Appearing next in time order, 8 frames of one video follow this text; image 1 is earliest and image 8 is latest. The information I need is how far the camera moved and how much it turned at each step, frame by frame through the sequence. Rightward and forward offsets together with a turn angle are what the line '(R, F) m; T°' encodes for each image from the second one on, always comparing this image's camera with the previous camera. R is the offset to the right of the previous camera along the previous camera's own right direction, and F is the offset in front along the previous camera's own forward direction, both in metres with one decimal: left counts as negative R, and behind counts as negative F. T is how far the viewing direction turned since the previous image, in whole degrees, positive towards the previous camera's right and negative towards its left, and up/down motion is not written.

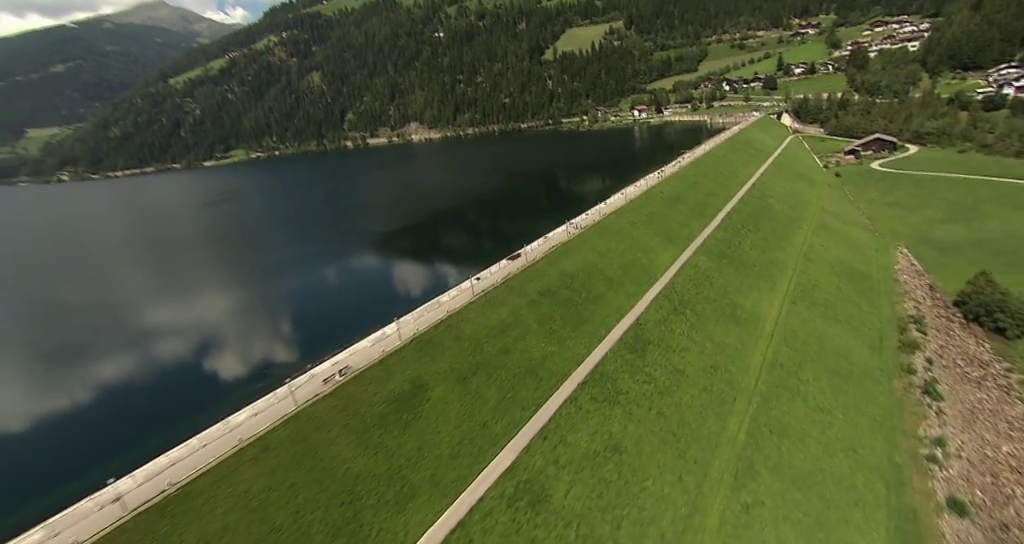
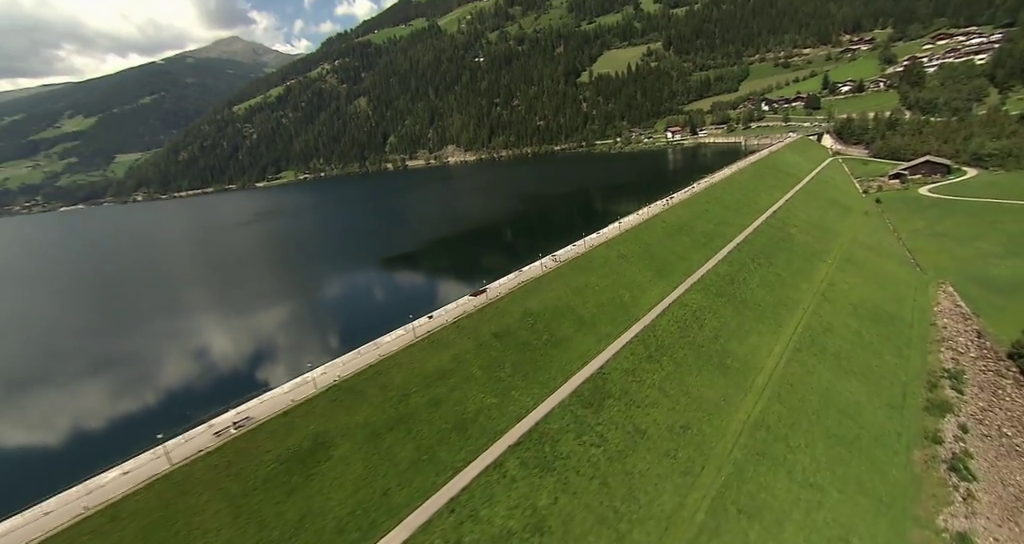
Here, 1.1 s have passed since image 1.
(+4.5, +2.1) m; -5°
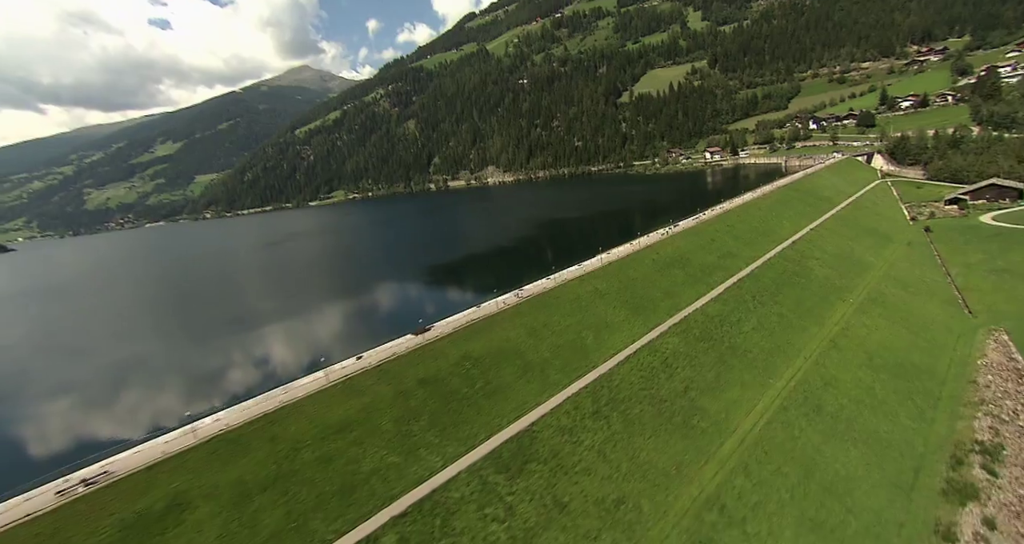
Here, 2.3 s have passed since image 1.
(+5.4, +2.2) m; -6°
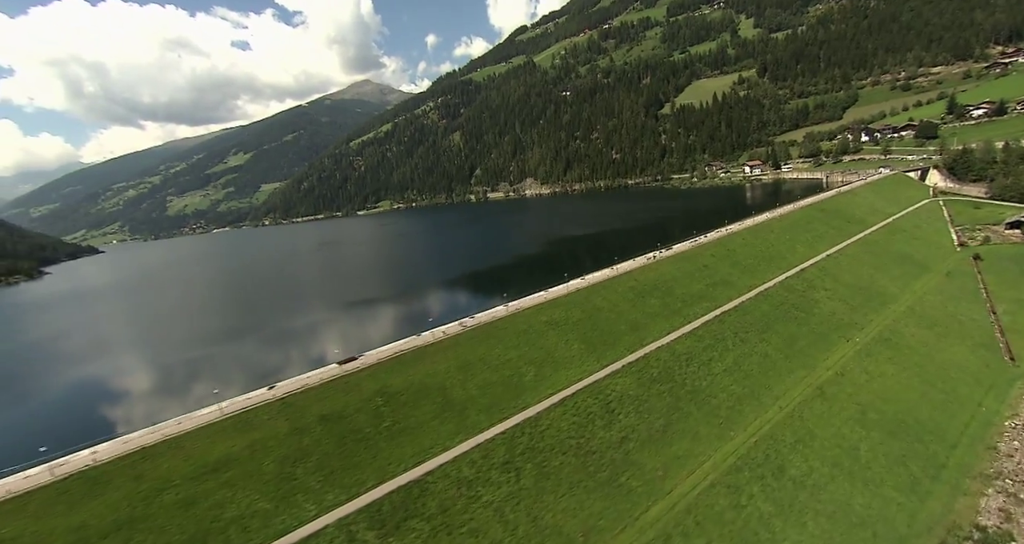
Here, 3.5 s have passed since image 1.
(+5.9, +1.9) m; -6°
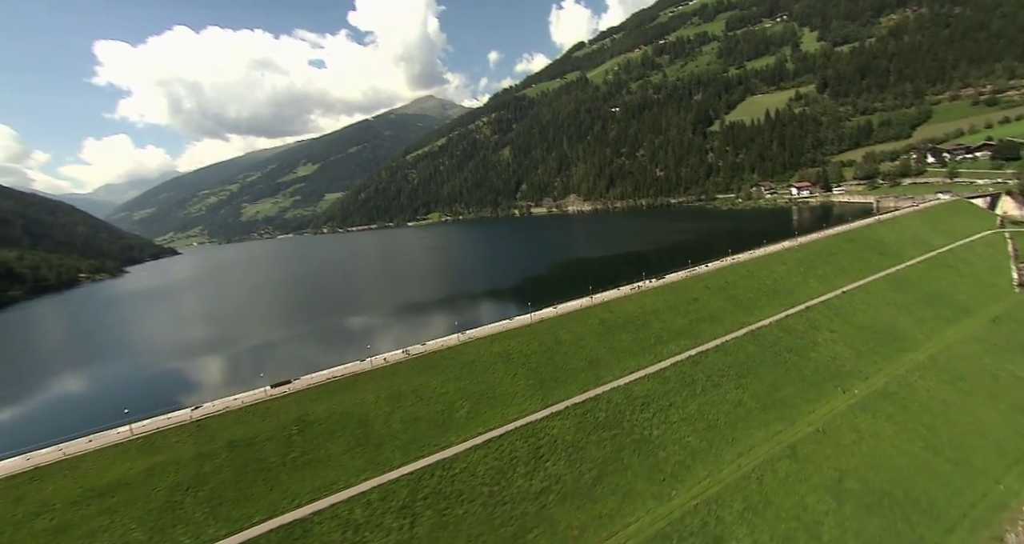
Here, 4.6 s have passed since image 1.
(+5.7, +1.3) m; -6°
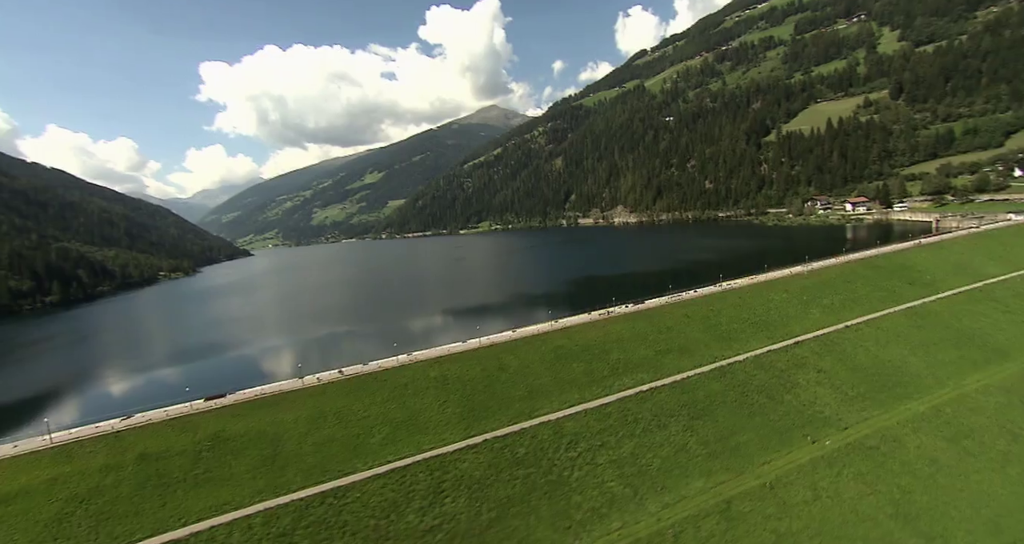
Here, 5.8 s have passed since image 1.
(+6.7, +1.0) m; -7°
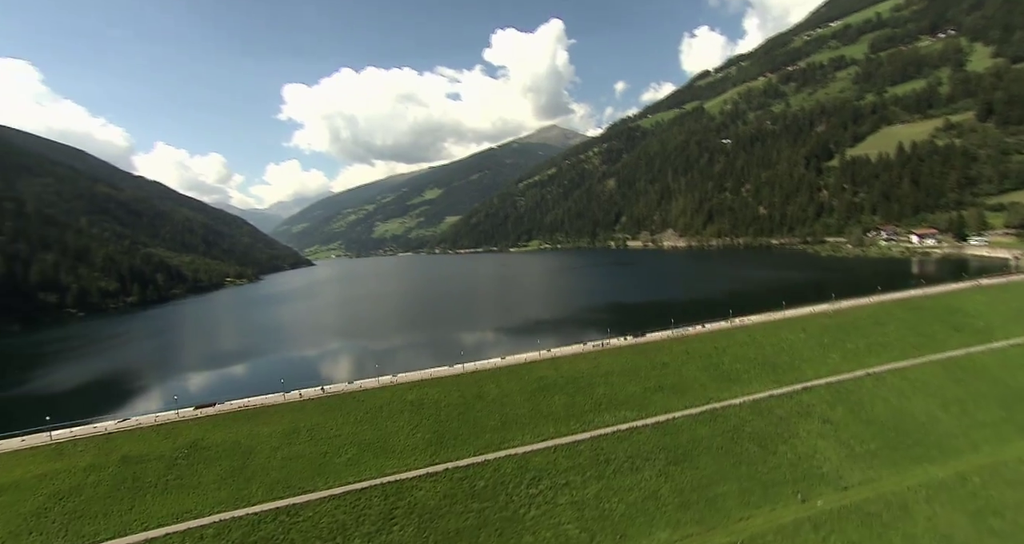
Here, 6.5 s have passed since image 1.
(+4.2, +0.3) m; -7°
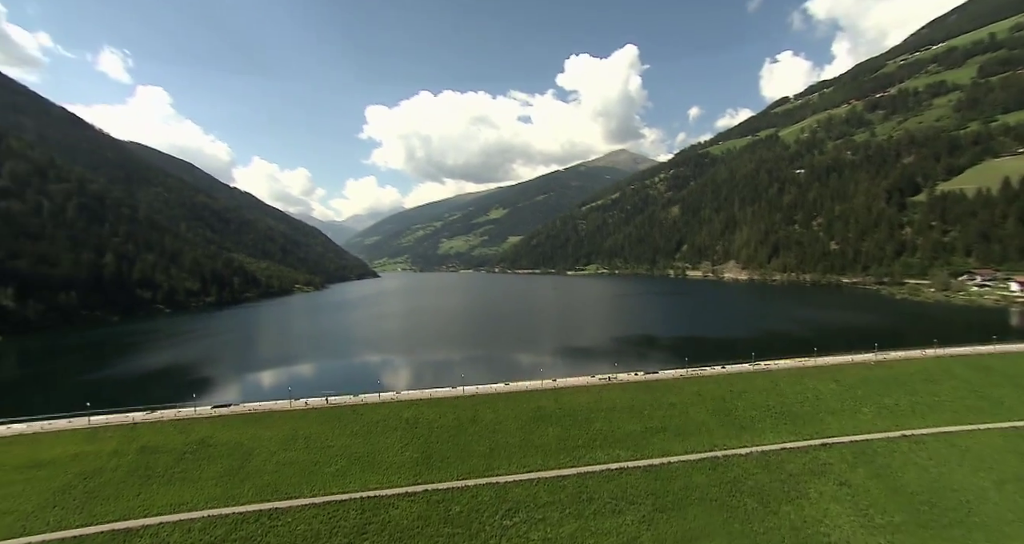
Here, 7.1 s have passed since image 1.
(+3.5, 0.0) m; -8°
